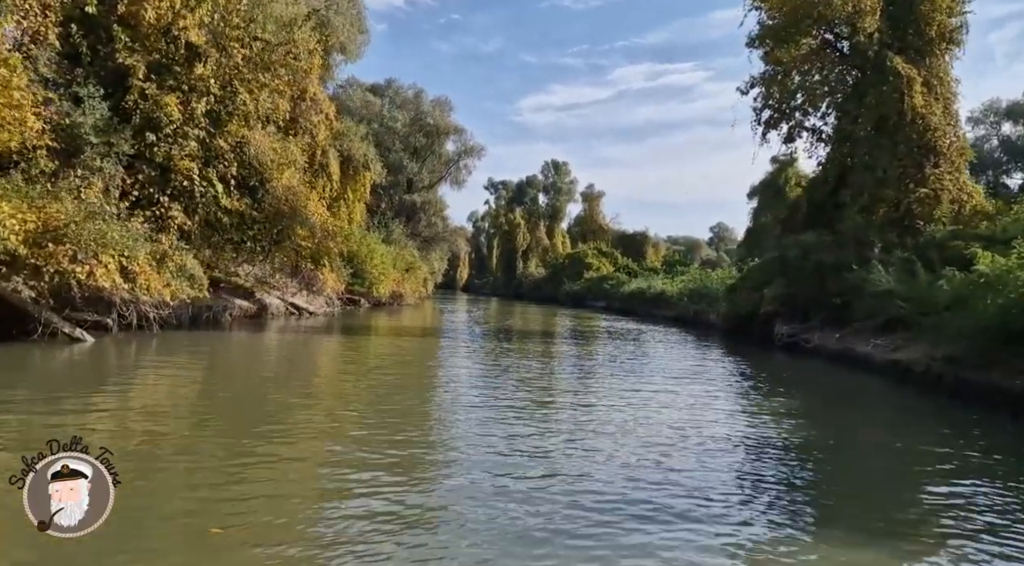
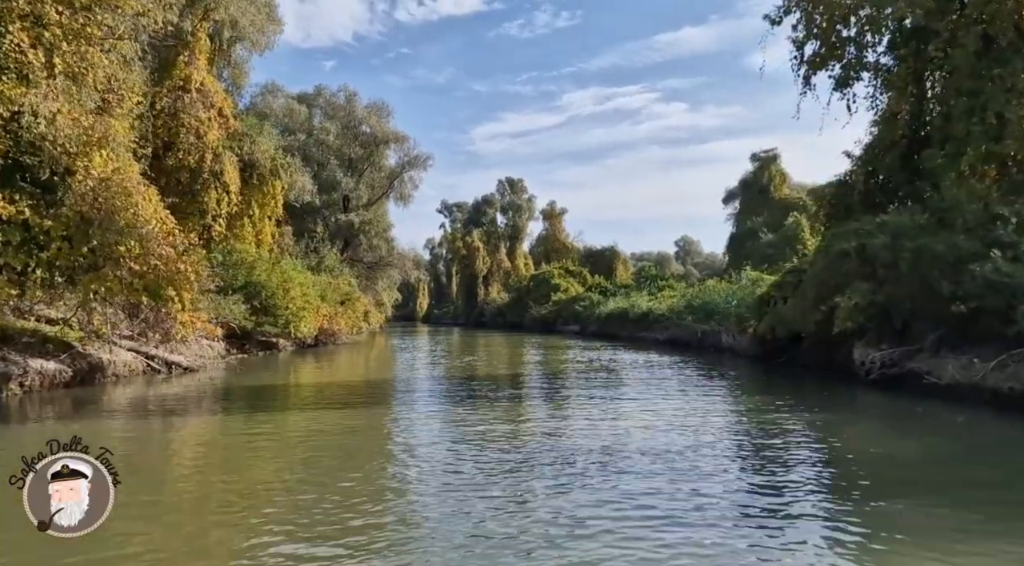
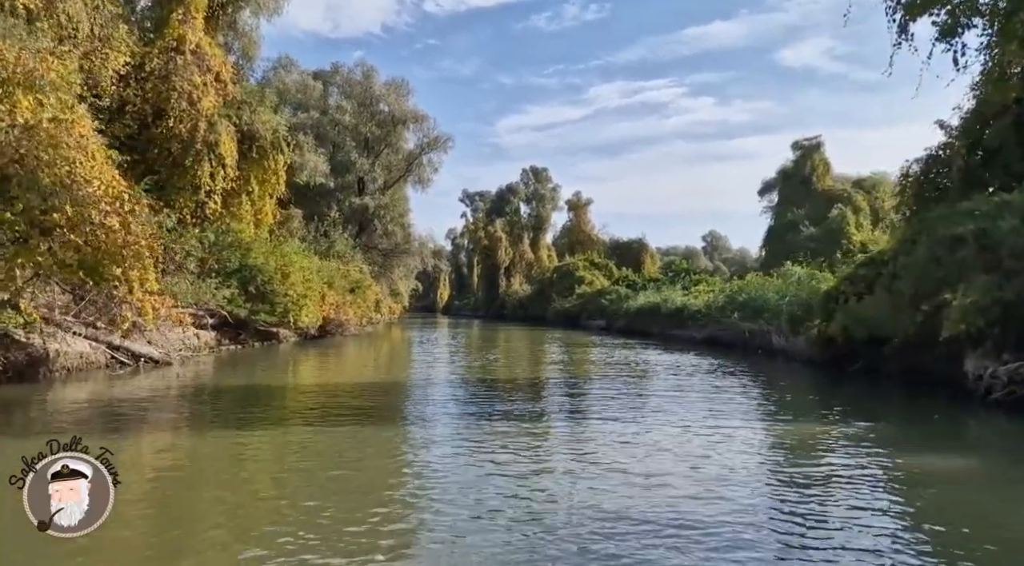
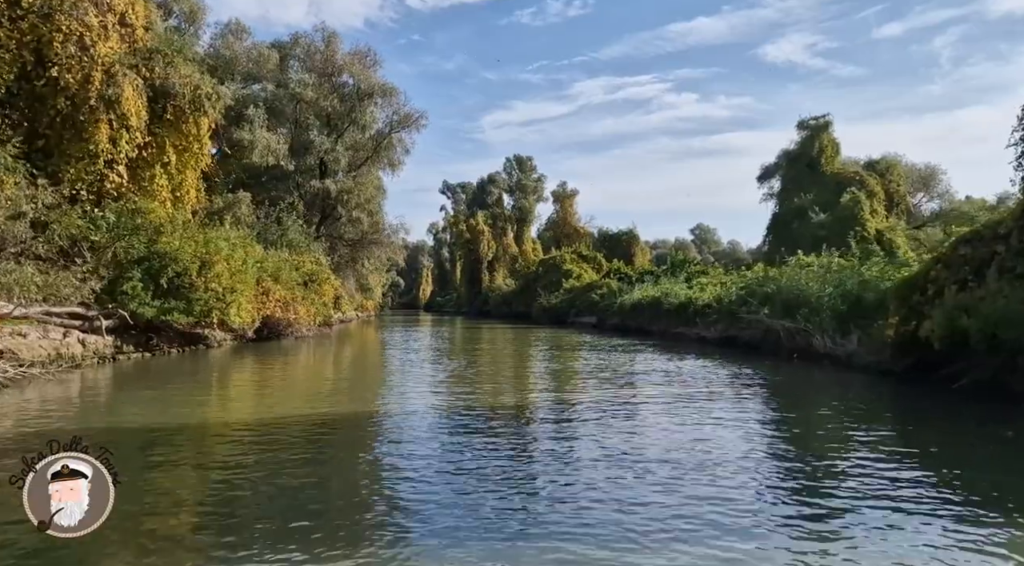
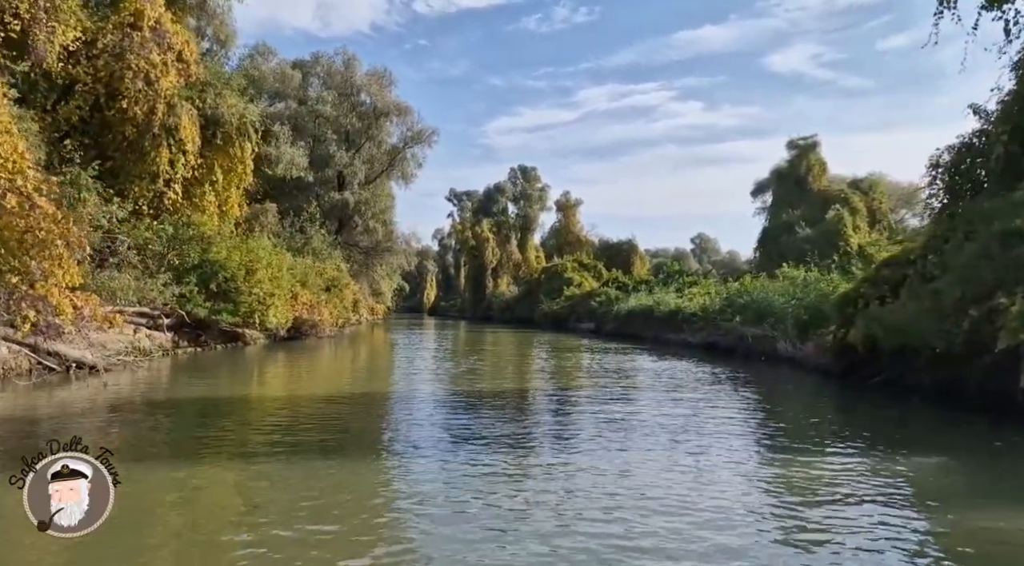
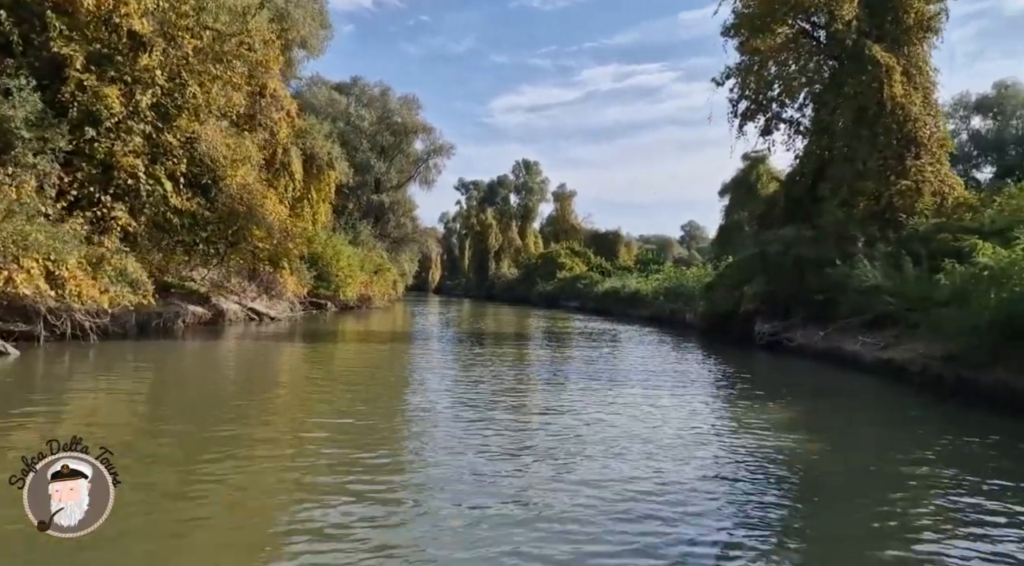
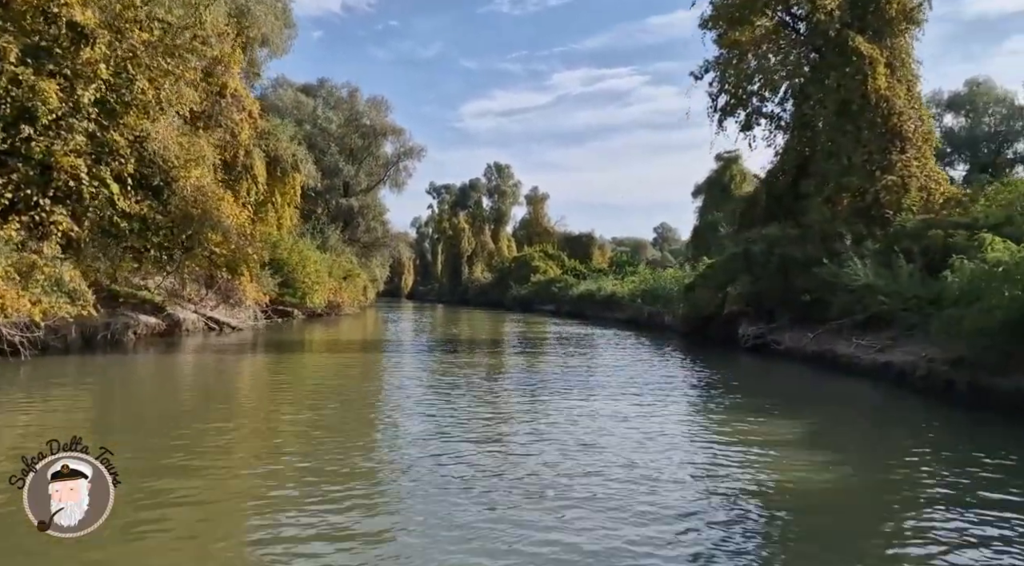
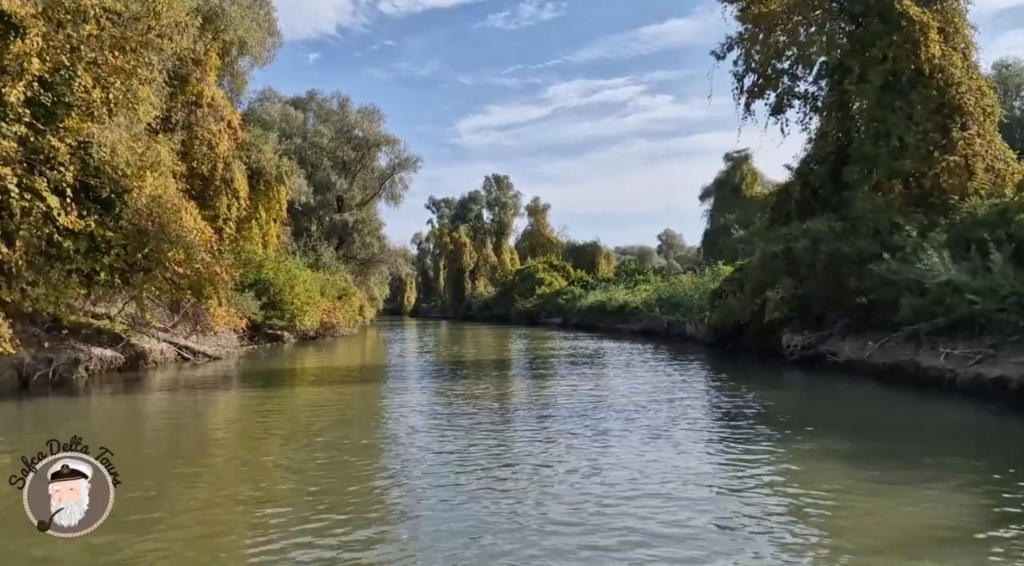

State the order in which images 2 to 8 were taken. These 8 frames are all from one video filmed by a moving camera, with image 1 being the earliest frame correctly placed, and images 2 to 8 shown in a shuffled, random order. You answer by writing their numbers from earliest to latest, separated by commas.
6, 7, 8, 2, 3, 5, 4
